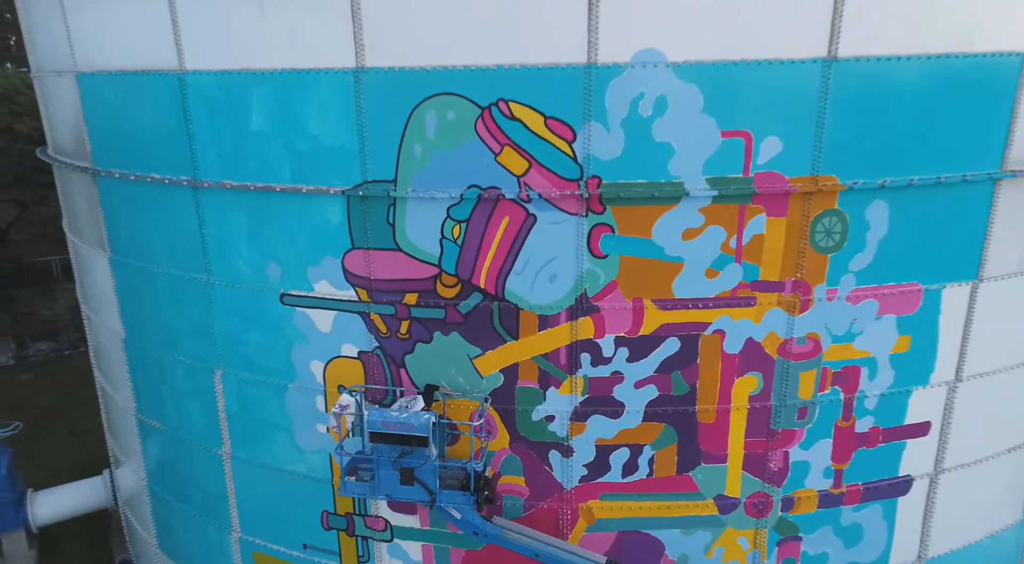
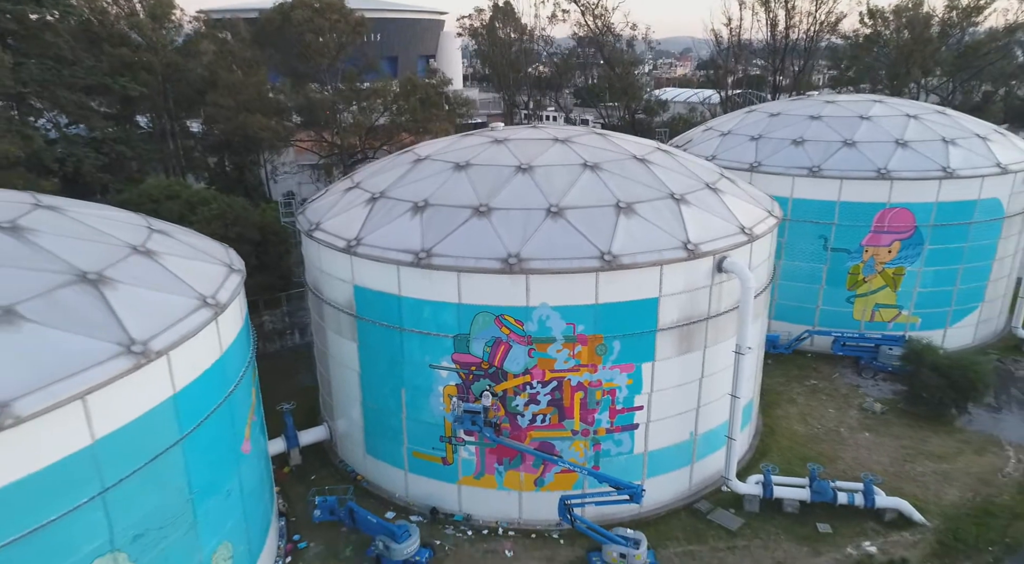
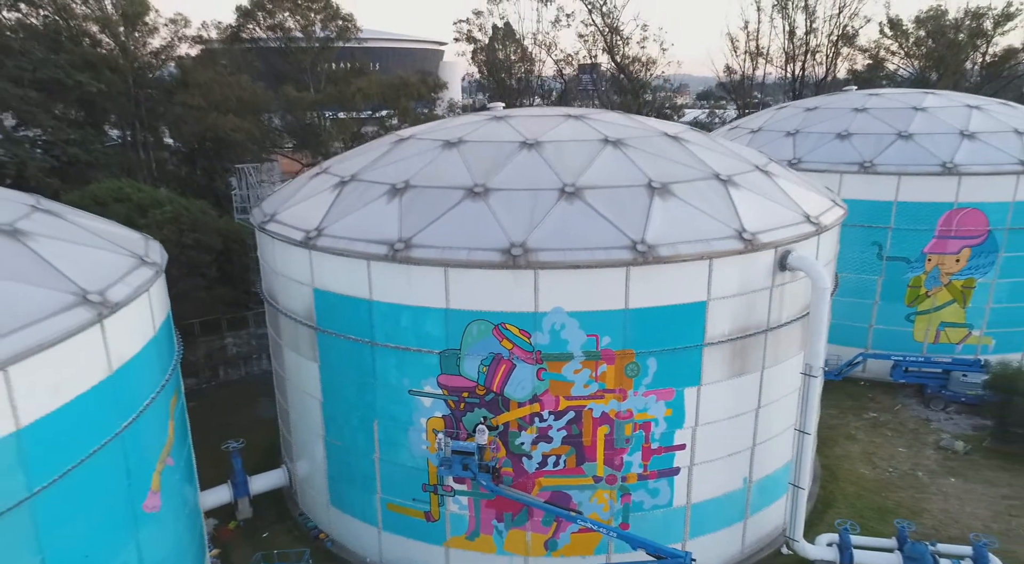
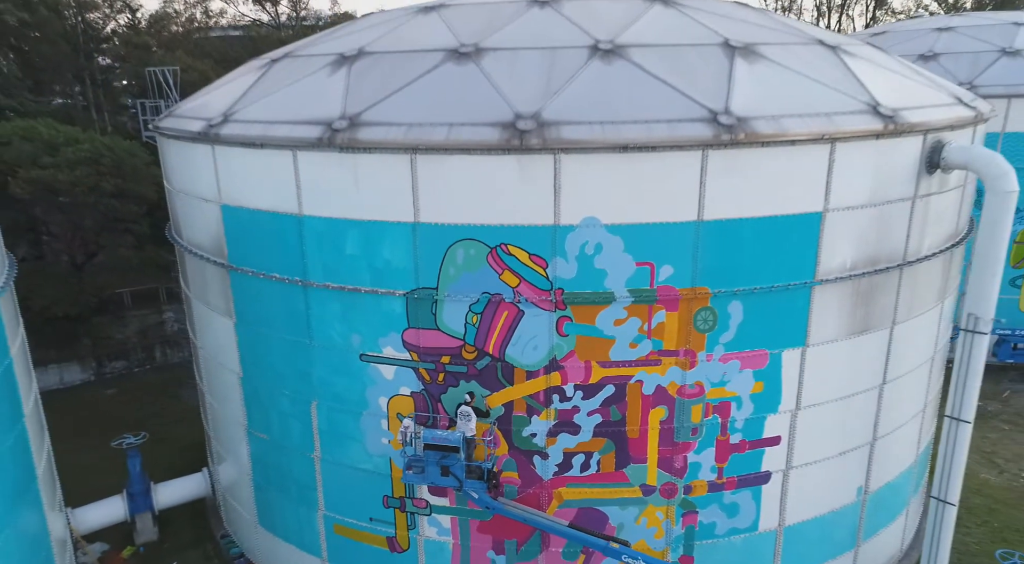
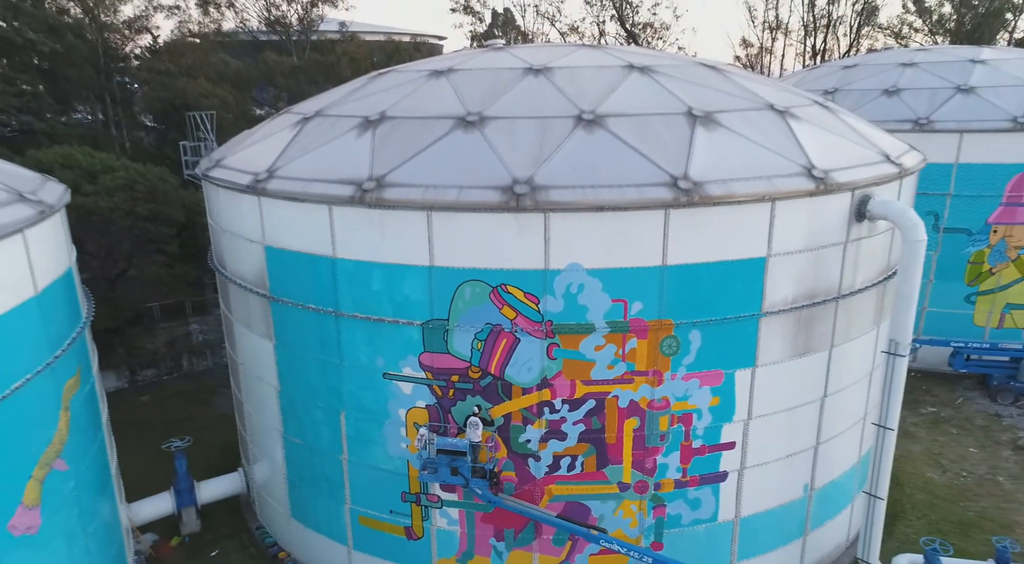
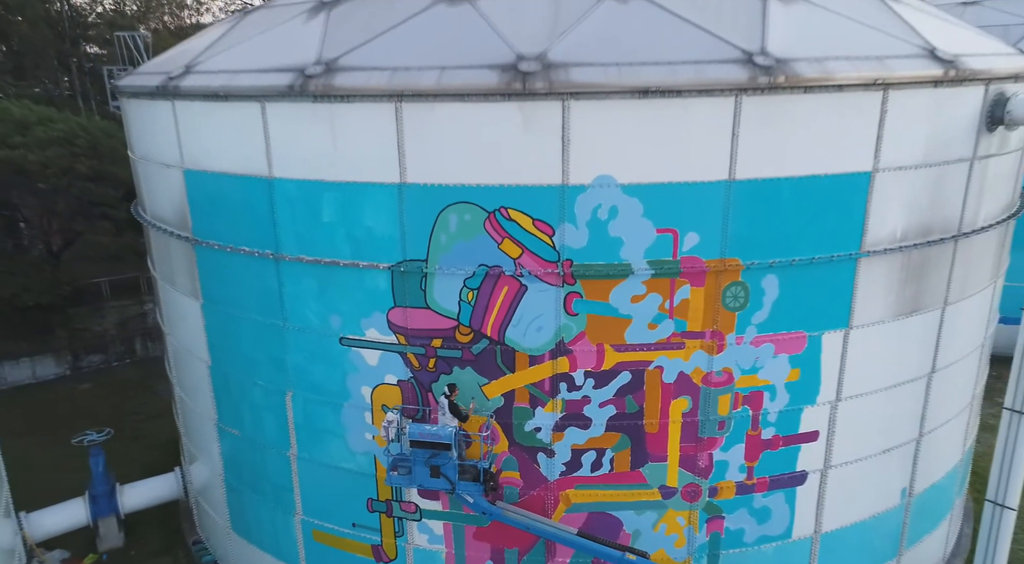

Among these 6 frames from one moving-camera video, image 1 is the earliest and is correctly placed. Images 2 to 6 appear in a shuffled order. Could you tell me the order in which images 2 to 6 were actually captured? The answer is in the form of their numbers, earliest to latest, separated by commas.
6, 4, 5, 3, 2
